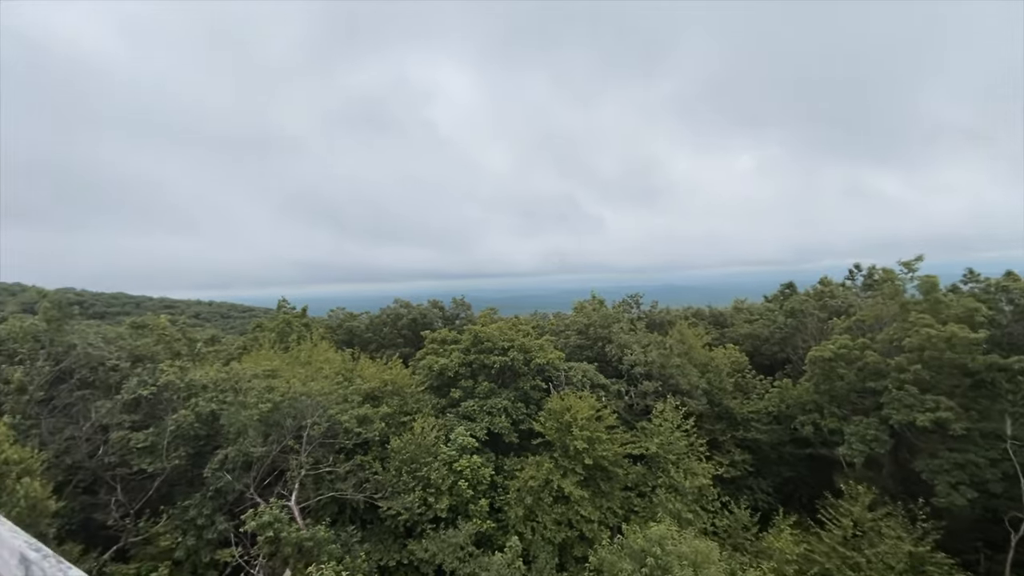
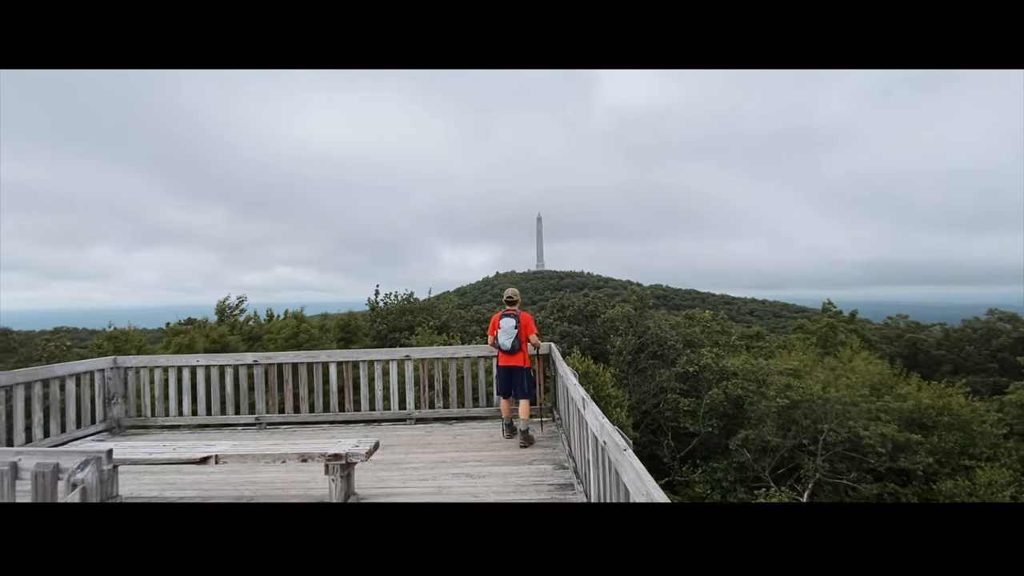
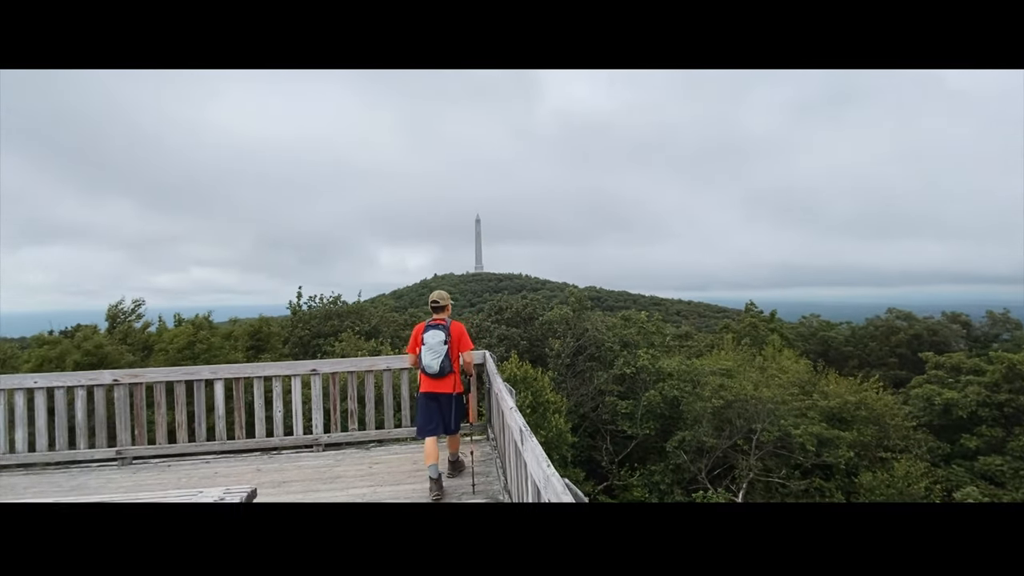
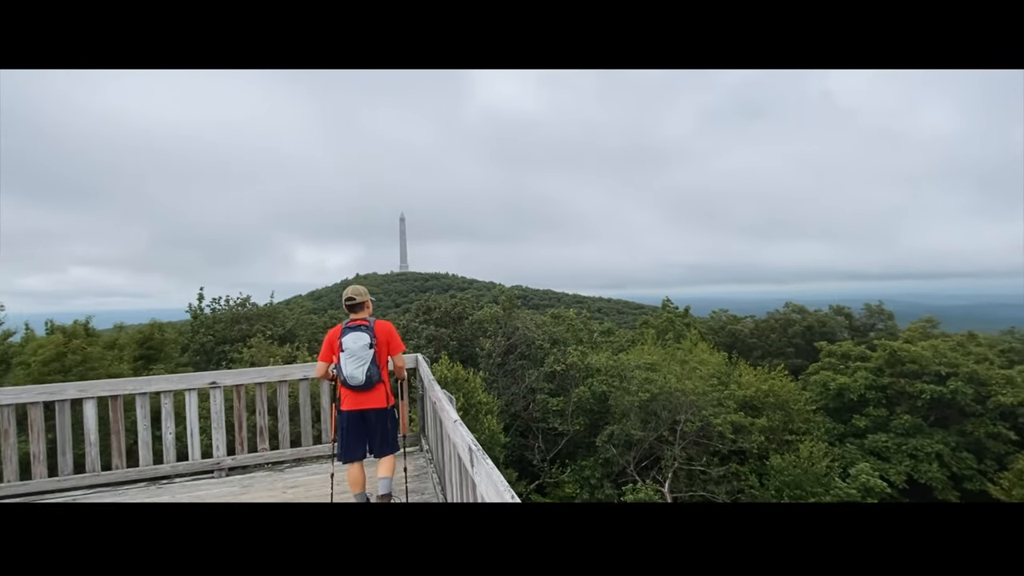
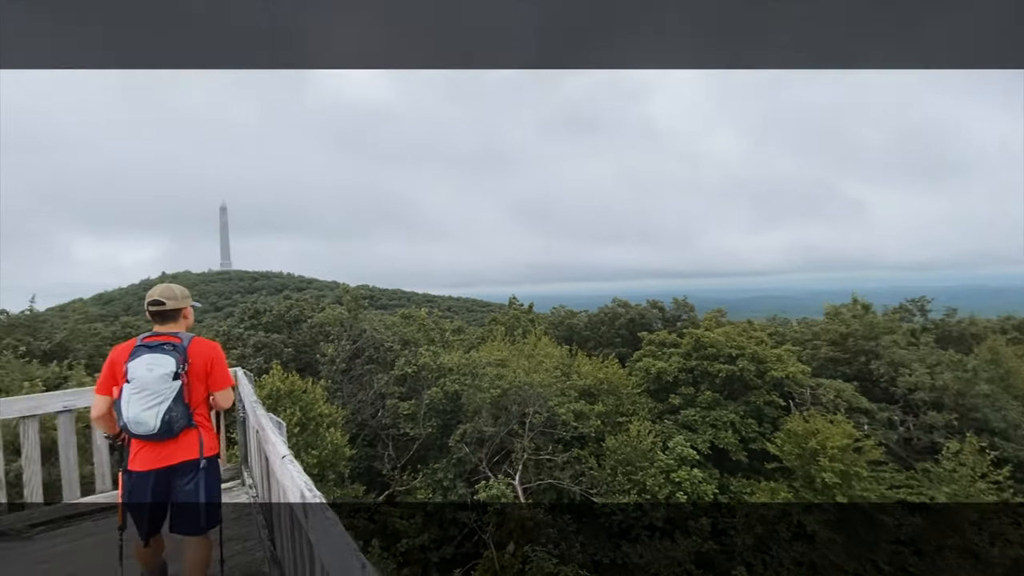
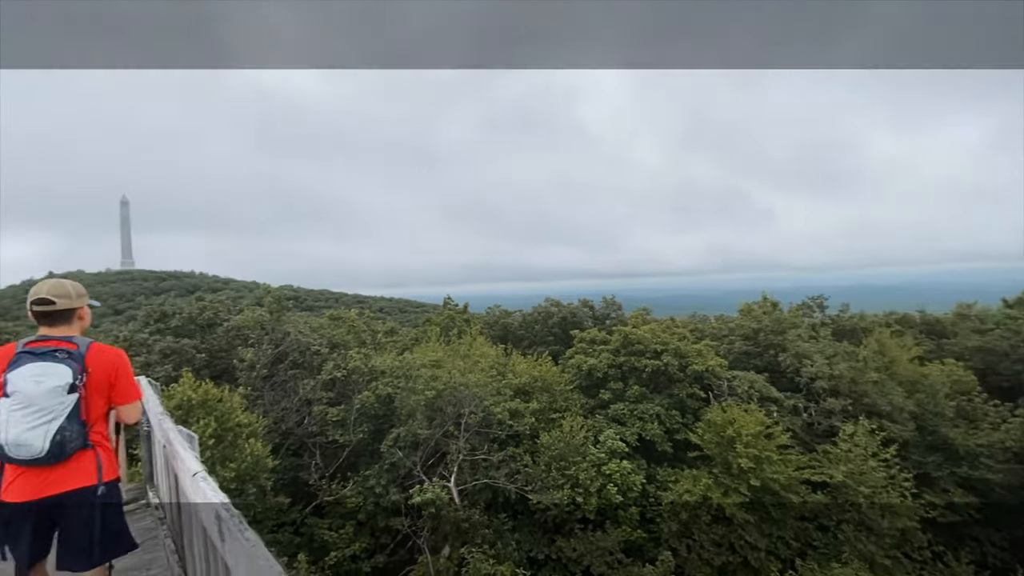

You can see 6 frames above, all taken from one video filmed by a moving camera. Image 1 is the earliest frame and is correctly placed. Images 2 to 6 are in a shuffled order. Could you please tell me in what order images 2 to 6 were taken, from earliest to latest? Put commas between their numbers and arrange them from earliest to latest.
6, 5, 4, 3, 2
